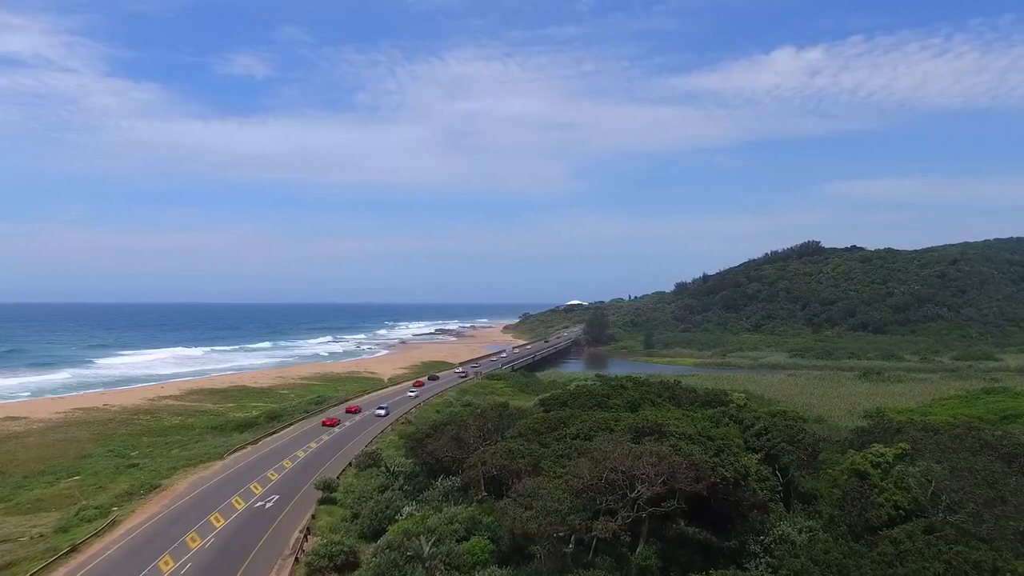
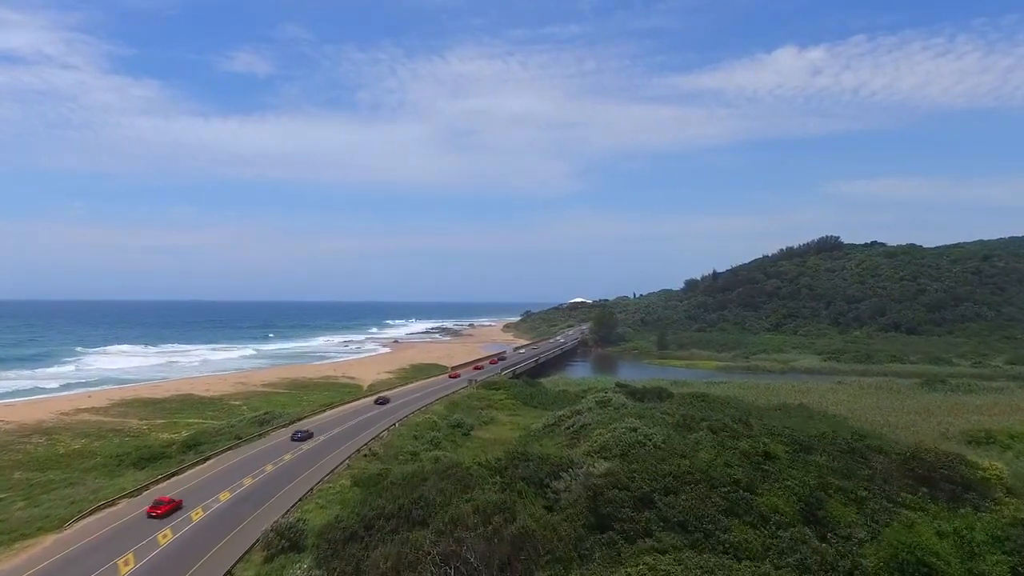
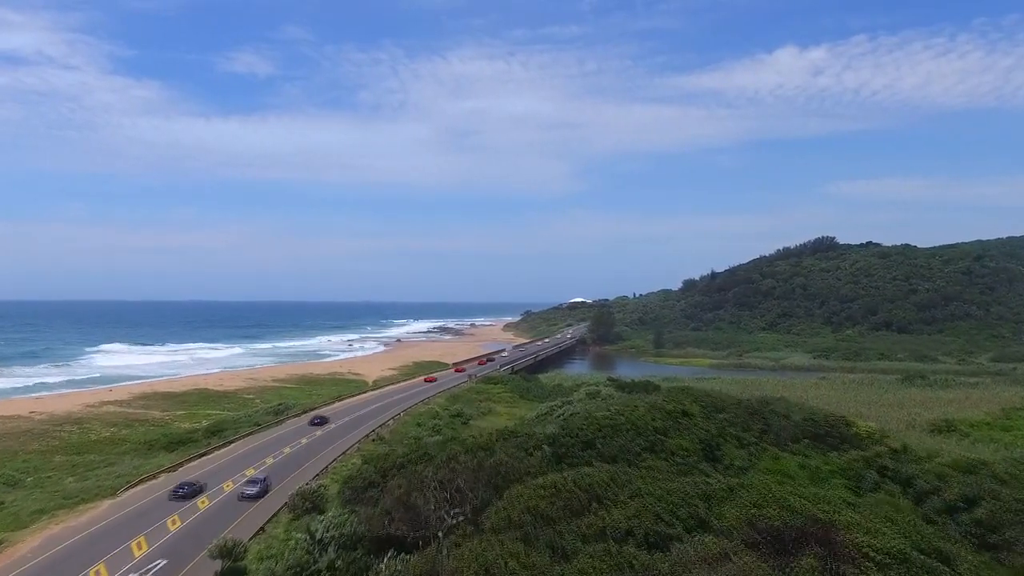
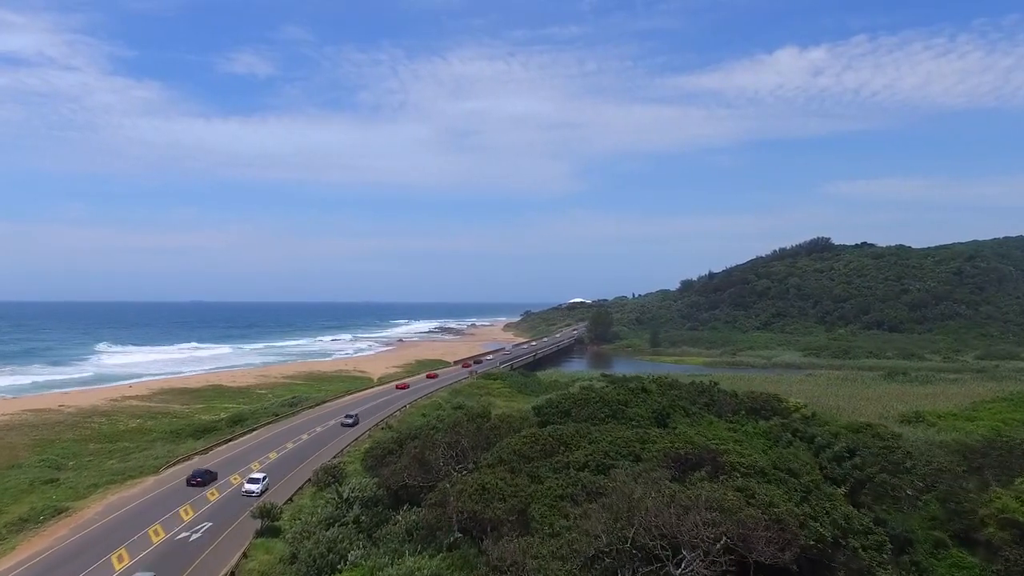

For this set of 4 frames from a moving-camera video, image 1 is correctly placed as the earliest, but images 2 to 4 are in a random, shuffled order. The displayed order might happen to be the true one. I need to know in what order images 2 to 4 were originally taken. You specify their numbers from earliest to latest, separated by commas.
4, 3, 2
